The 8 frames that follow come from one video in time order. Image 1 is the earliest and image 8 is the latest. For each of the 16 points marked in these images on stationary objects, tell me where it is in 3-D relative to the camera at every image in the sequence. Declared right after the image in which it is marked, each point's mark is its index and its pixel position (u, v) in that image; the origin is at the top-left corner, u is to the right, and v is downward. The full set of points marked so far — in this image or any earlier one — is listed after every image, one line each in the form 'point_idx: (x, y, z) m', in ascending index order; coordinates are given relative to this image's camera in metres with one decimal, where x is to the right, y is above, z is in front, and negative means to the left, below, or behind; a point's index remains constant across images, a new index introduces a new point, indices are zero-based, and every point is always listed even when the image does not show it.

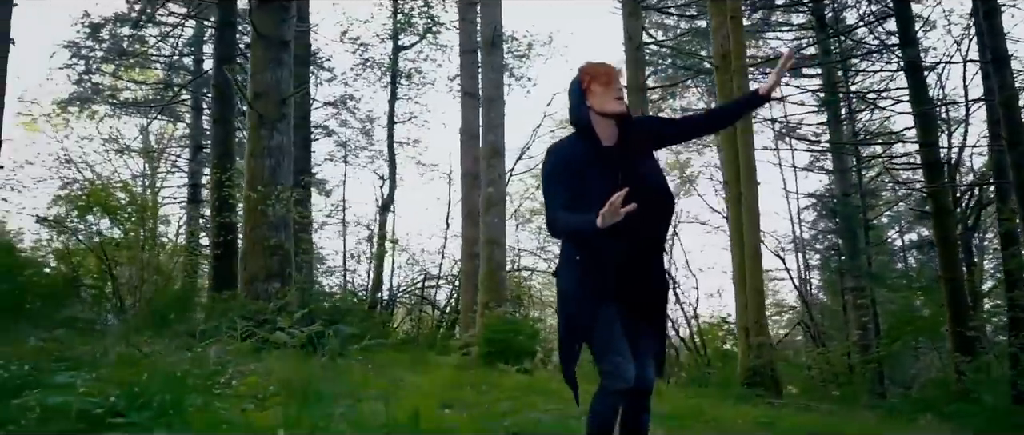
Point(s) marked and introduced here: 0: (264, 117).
0: (-2.9, +1.2, +9.6) m
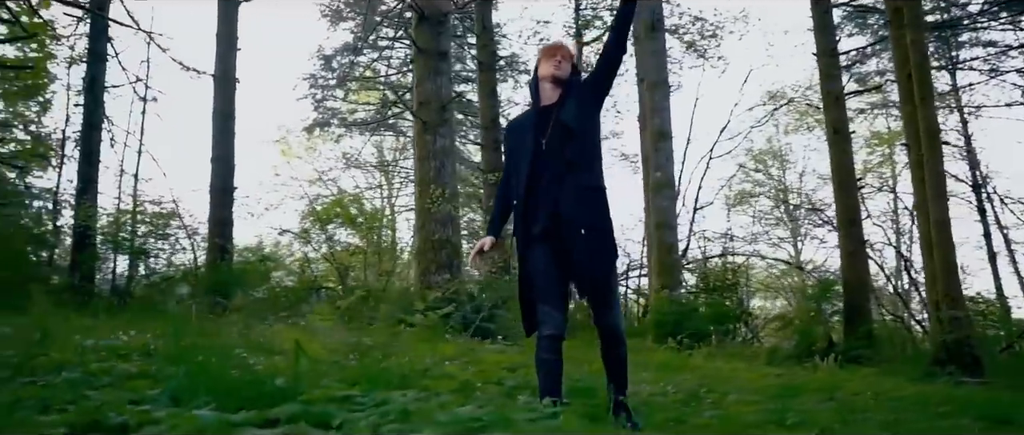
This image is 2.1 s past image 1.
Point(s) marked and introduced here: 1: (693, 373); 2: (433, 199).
0: (-1.1, +1.2, +10.6) m
1: (+1.5, -1.3, +6.4) m
2: (-1.0, +0.2, +10.4) m
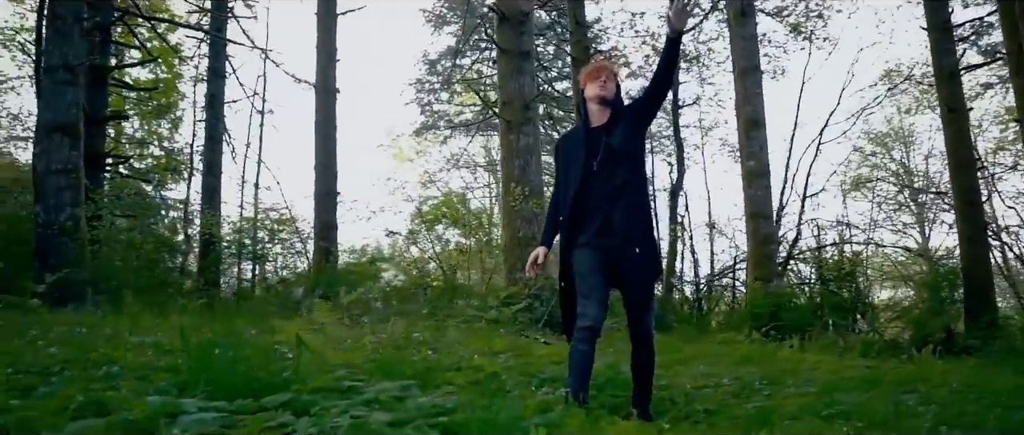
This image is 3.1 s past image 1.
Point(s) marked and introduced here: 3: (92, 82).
0: (0.0, +1.3, +10.7) m
1: (+2.0, -1.2, +6.2) m
2: (+0.1, +0.2, +10.6) m
3: (-8.4, +2.7, +16.1) m
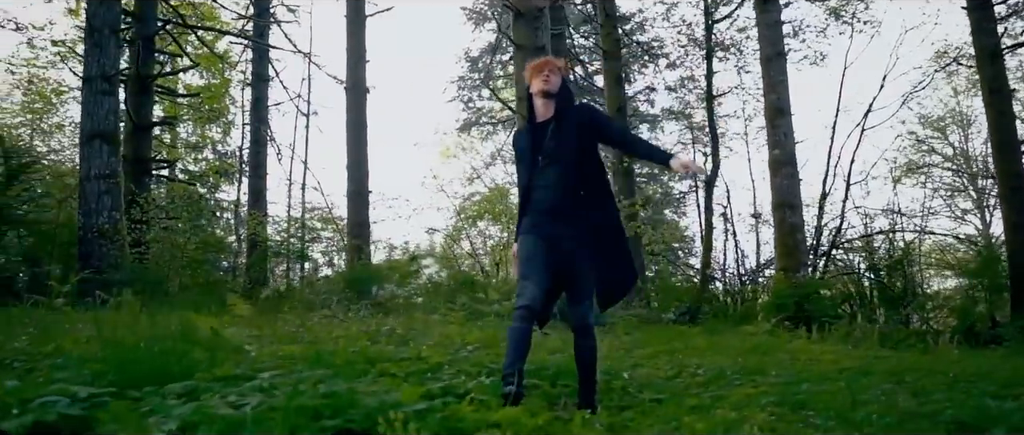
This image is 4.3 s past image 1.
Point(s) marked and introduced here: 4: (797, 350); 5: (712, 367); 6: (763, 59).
0: (+0.2, +1.3, +10.8) m
1: (+1.9, -1.1, +6.2) m
2: (+0.3, +0.3, +10.7) m
3: (-7.8, +2.6, +16.8) m
4: (+2.6, -1.2, +7.4) m
5: (+1.3, -1.0, +5.3) m
6: (+3.9, +2.5, +12.7) m
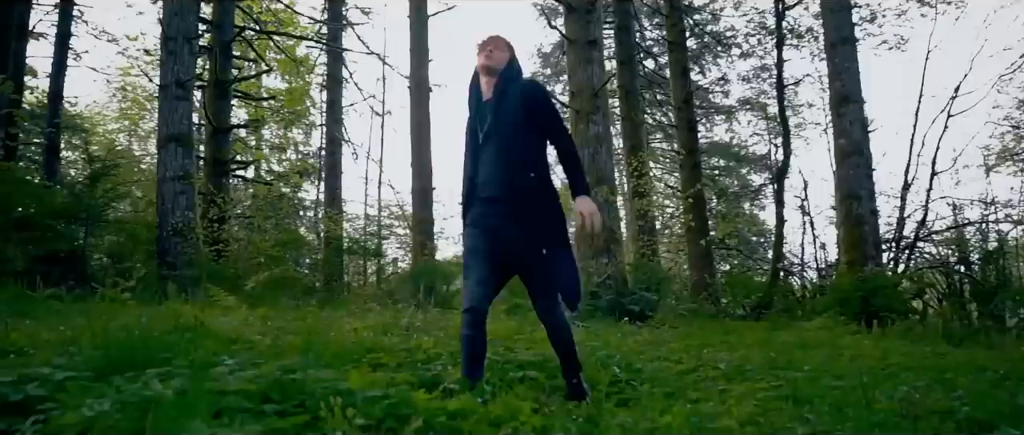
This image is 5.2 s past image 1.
0: (+0.9, +1.4, +10.8) m
1: (+2.2, -1.0, +6.0) m
2: (+1.0, +0.4, +10.7) m
3: (-6.5, +2.7, +17.5) m
4: (+3.0, -1.1, +7.1) m
5: (+1.4, -0.9, +5.2) m
6: (+4.8, +2.6, +12.2) m
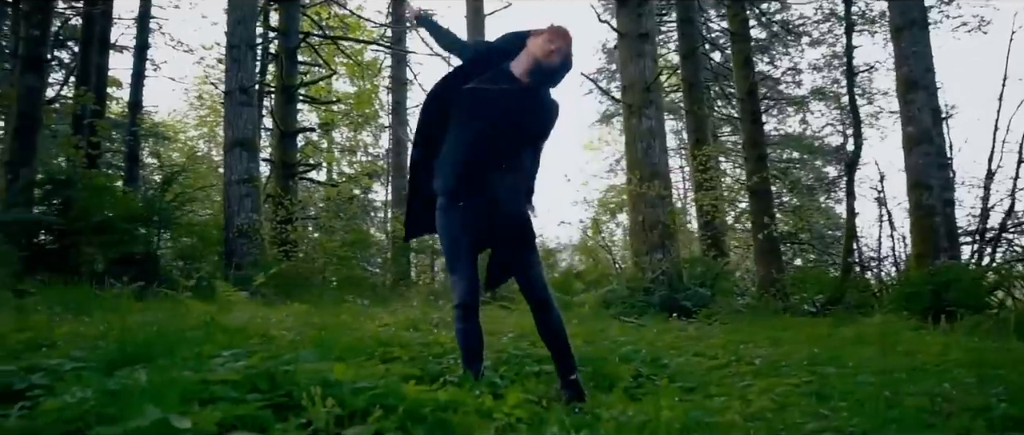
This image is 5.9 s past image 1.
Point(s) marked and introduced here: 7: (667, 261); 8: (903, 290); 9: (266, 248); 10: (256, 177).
0: (+1.6, +1.5, +10.7) m
1: (+2.5, -1.0, +5.8) m
2: (+1.7, +0.4, +10.5) m
3: (-5.1, +2.6, +18.1) m
4: (+3.3, -1.0, +6.8) m
5: (+1.6, -0.9, +5.0) m
6: (+5.6, +2.7, +11.8) m
7: (+1.9, -0.5, +10.0) m
8: (+5.0, -0.9, +10.3) m
9: (-3.8, -0.5, +12.5) m
10: (-4.1, +0.6, +12.7) m
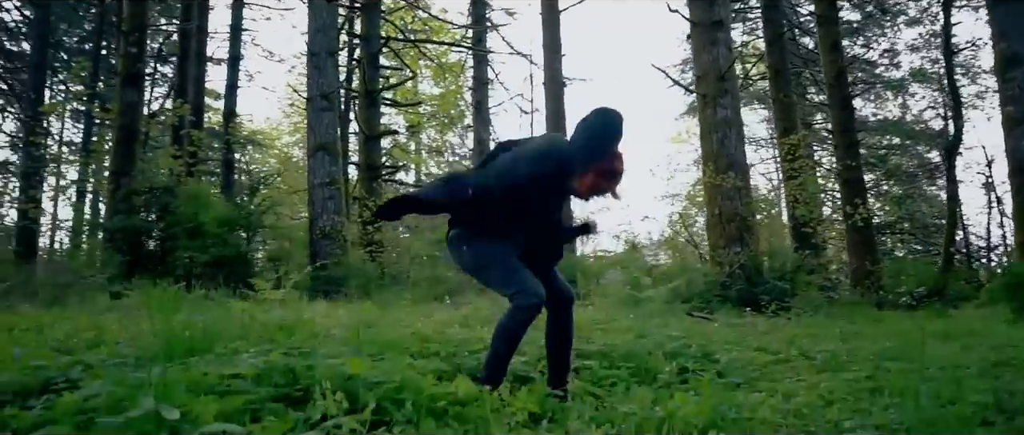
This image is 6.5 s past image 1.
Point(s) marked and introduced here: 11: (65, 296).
0: (+2.5, +1.6, +10.4) m
1: (+2.9, -0.9, +5.5) m
2: (+2.6, +0.5, +10.3) m
3: (-3.4, +2.6, +18.5) m
4: (+3.9, -0.9, +6.4) m
5: (+2.0, -0.8, +4.8) m
6: (+6.5, +2.9, +11.0) m
7: (+2.8, -0.4, +9.7) m
8: (+5.9, -0.8, +9.7) m
9: (-2.6, -0.5, +12.9) m
10: (-2.8, +0.6, +13.1) m
11: (-4.1, -0.7, +7.5) m
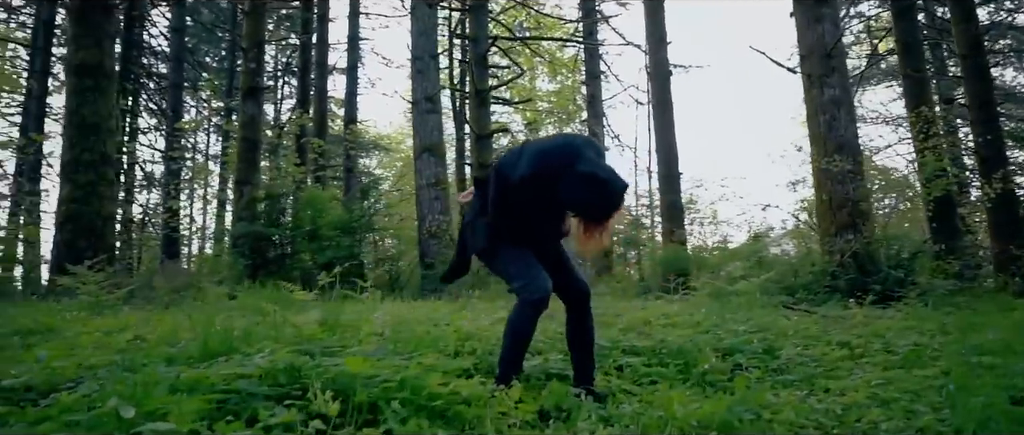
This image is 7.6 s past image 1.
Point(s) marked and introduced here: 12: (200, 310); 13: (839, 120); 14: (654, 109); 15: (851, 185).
0: (+3.7, +1.7, +9.9) m
1: (+3.3, -0.7, +5.0) m
2: (+3.8, +0.7, +9.7) m
3: (-0.9, +2.6, +18.8) m
4: (+4.4, -0.7, +5.7) m
5: (+2.3, -0.7, +4.4) m
6: (+7.7, +3.2, +9.8) m
7: (+3.9, -0.3, +9.1) m
8: (+7.0, -0.5, +8.6) m
9: (-0.9, -0.5, +13.1) m
10: (-1.1, +0.6, +13.4) m
11: (-3.3, -0.8, +8.1) m
12: (-2.4, -0.7, +6.3) m
13: (+4.0, +1.2, +9.7) m
14: (+2.7, +2.0, +15.4) m
15: (+4.0, +0.4, +9.4) m
